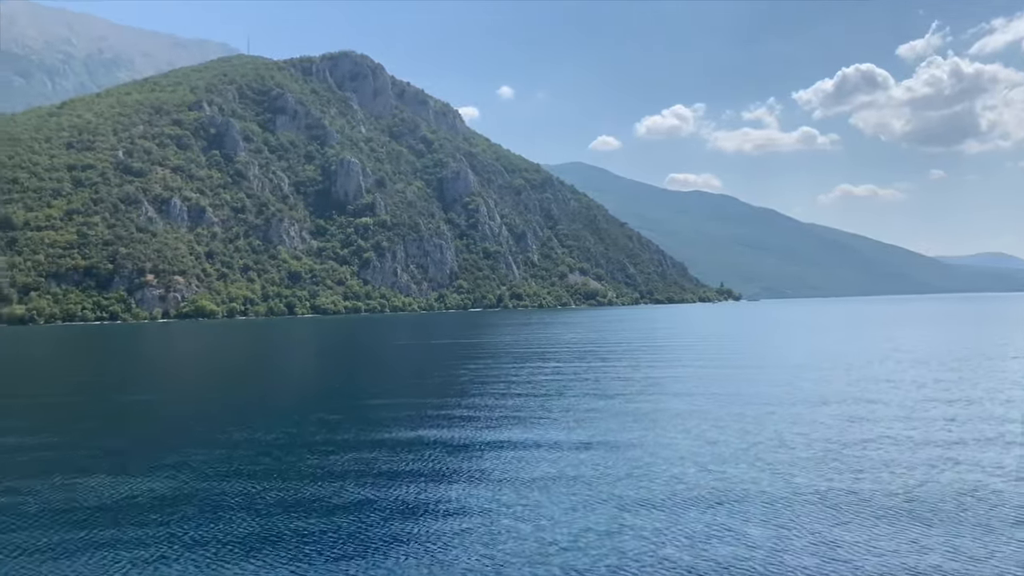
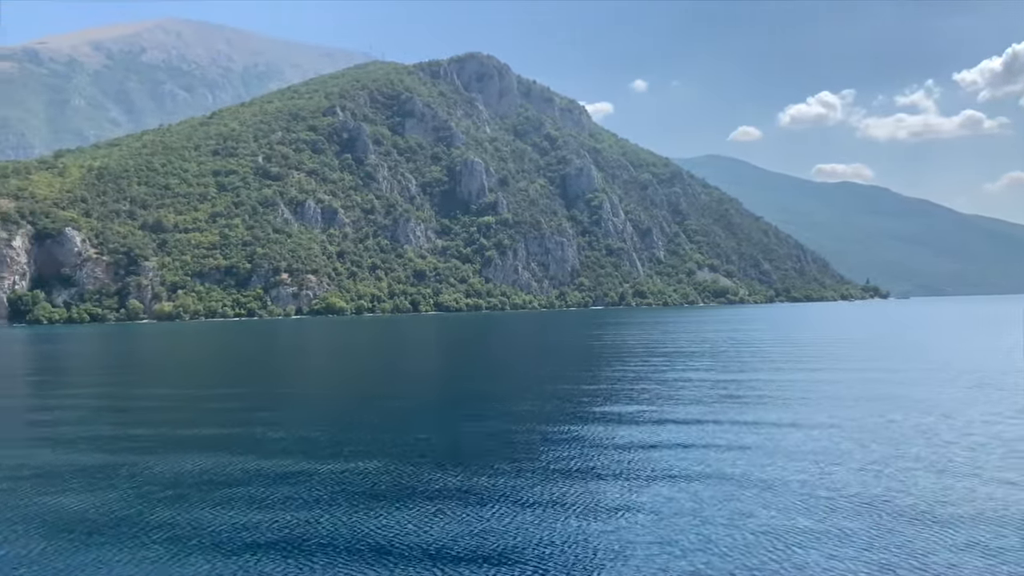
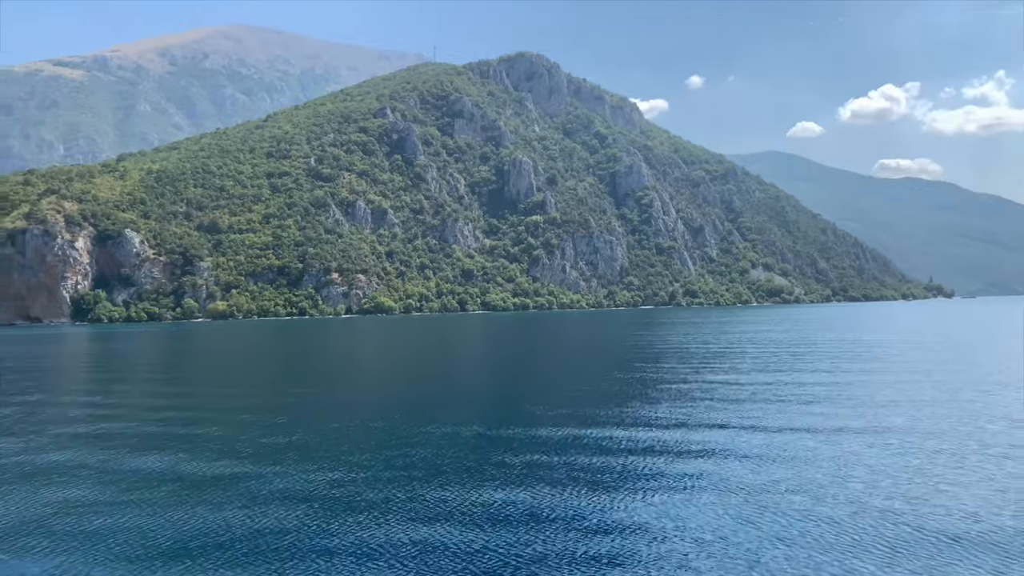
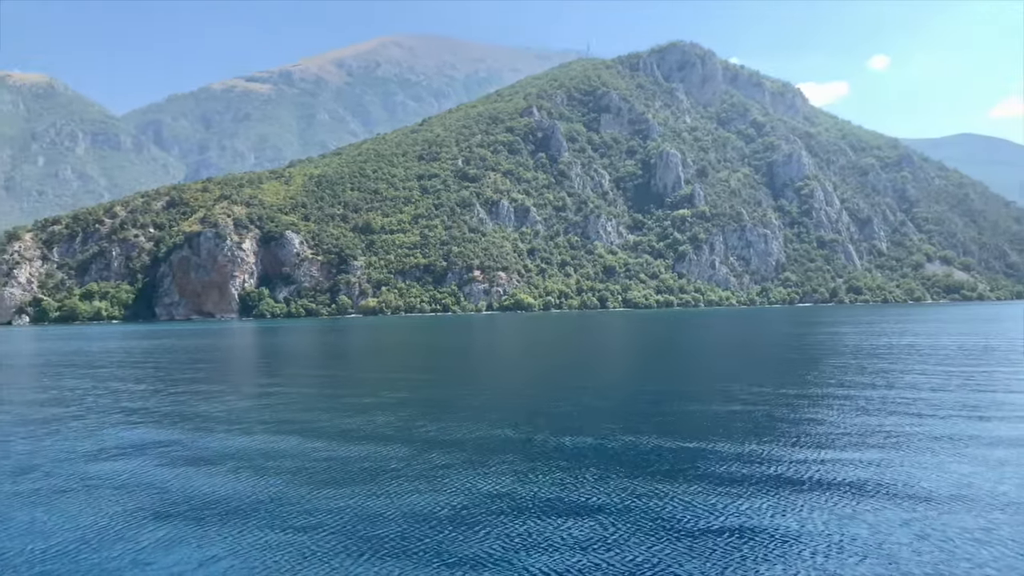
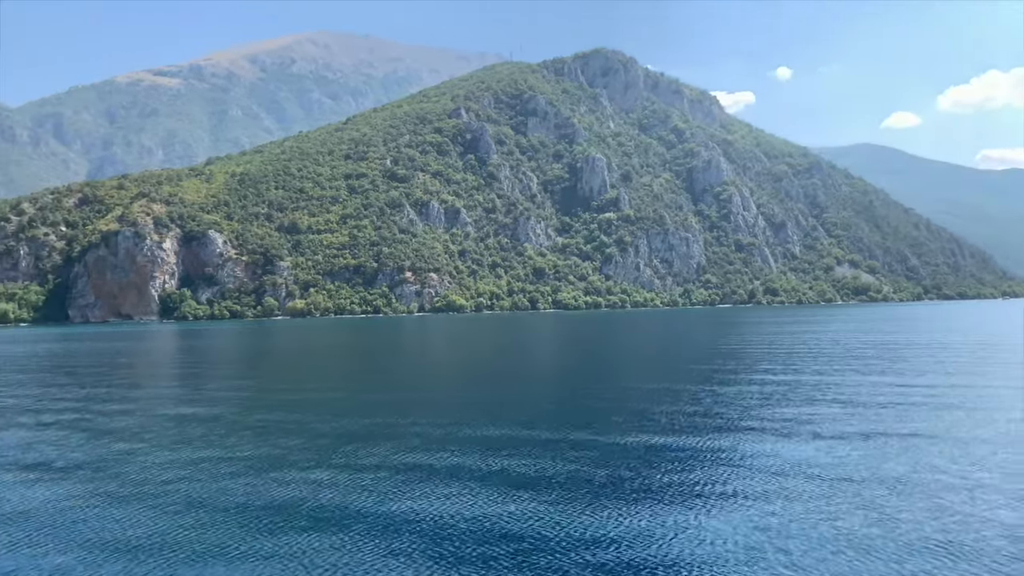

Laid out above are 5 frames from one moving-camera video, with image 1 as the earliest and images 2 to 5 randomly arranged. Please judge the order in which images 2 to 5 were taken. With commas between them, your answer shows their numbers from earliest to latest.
2, 3, 5, 4
